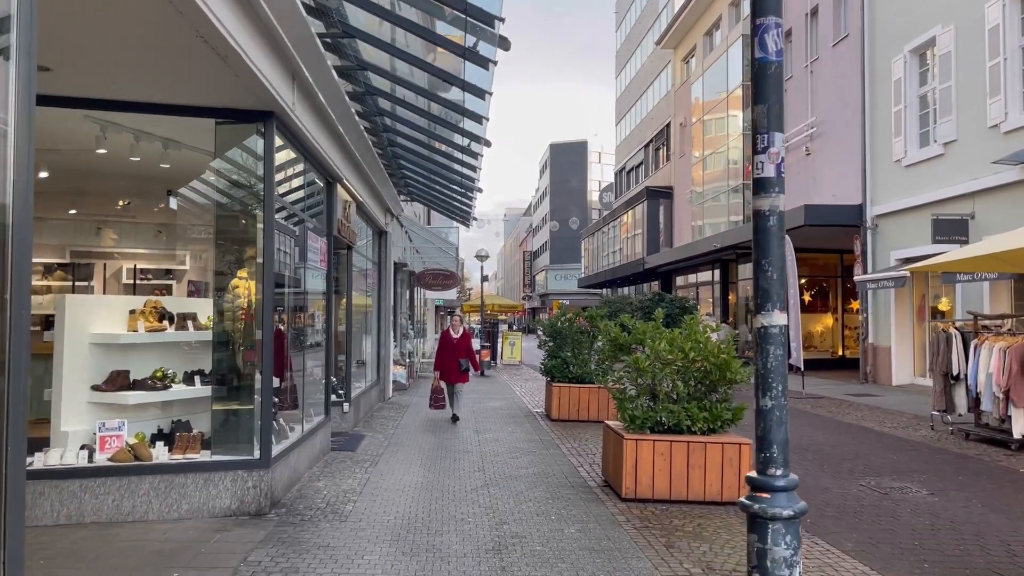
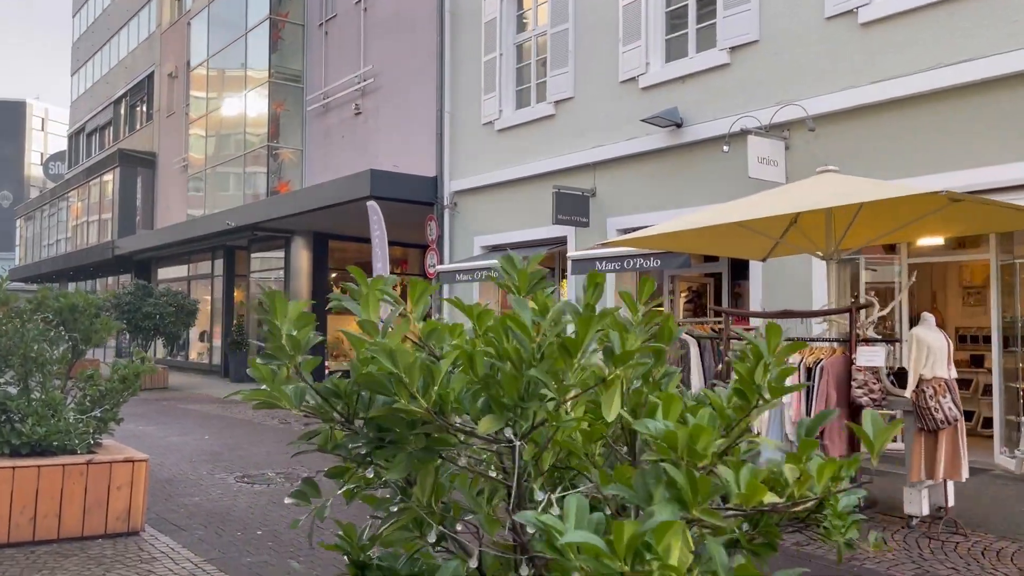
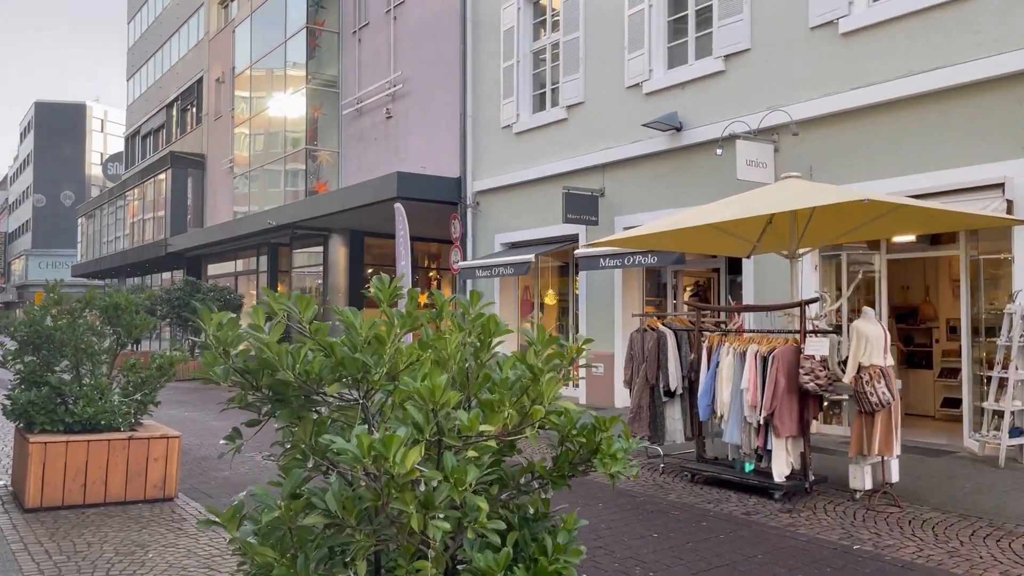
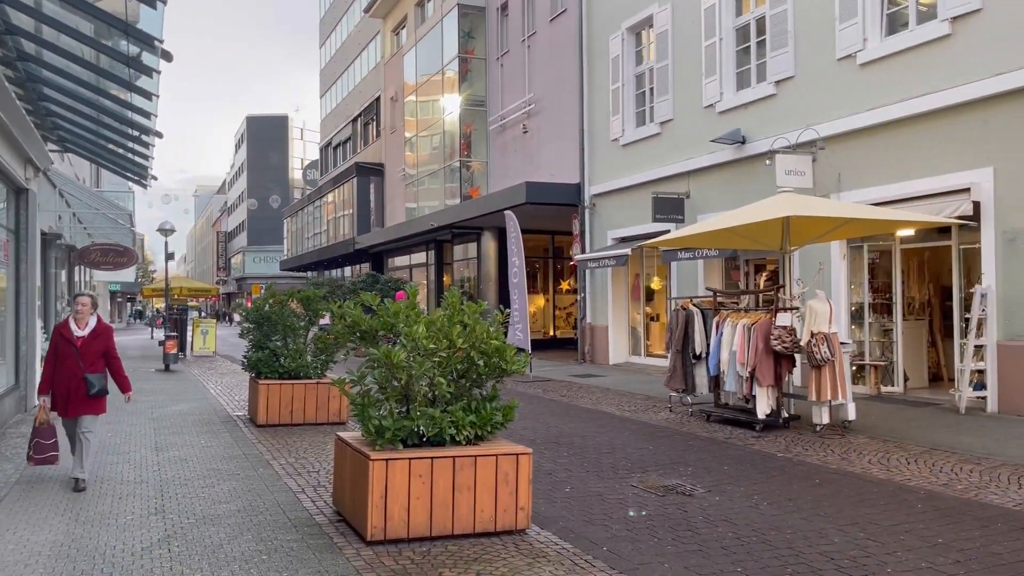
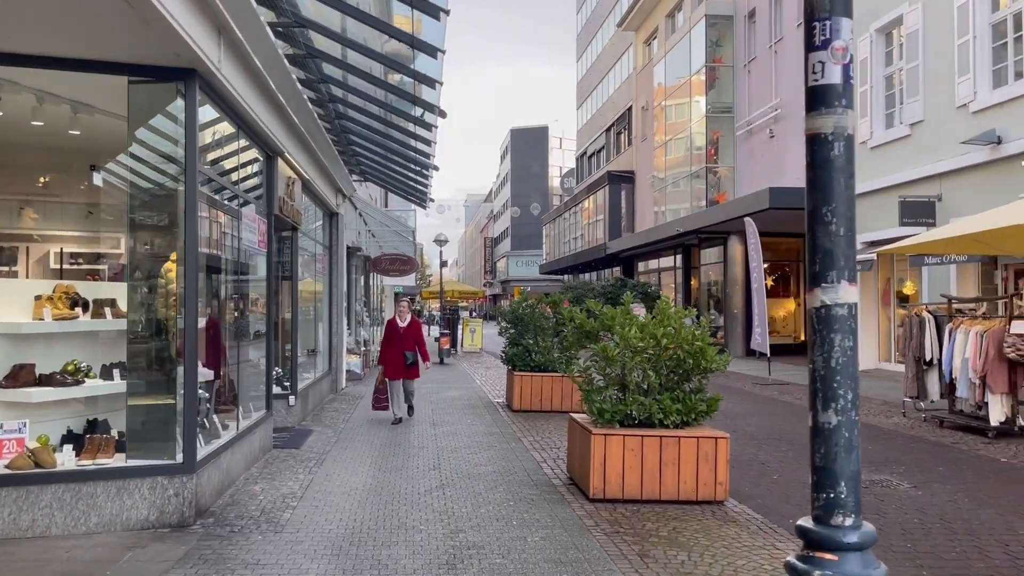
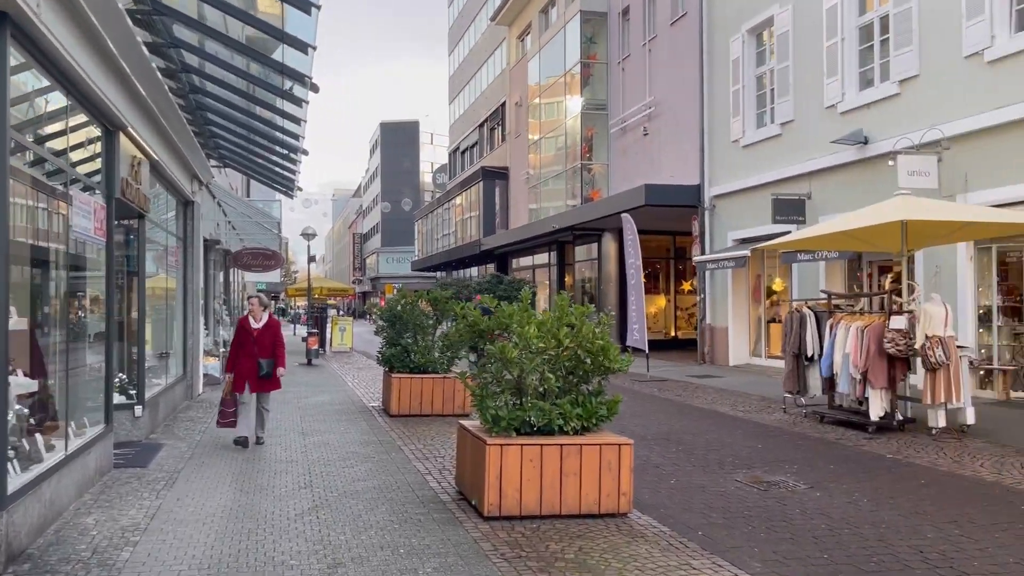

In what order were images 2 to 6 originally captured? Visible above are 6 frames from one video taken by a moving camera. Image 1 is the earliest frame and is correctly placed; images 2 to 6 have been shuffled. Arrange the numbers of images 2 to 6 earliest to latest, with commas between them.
5, 6, 4, 3, 2
